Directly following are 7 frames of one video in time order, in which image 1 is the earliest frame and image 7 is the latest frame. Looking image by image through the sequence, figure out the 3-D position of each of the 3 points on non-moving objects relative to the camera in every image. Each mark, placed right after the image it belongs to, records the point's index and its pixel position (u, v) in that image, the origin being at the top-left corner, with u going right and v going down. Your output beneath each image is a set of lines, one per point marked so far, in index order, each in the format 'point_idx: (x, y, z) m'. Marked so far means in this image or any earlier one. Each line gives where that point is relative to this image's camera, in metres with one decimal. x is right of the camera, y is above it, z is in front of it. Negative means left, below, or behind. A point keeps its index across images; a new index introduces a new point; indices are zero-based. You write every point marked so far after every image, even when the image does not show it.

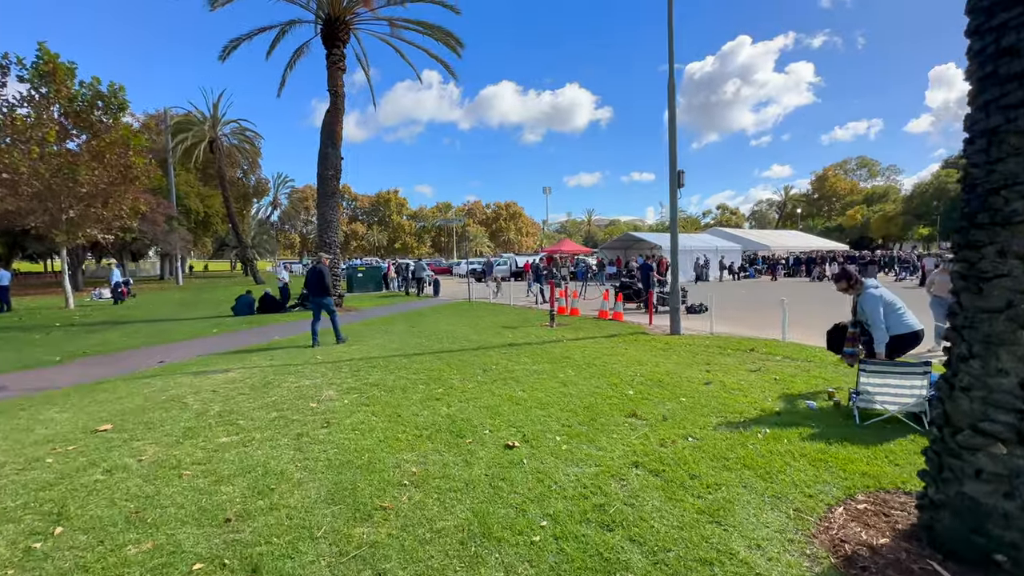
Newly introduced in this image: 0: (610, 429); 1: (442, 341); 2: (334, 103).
0: (+1.1, -1.6, +5.0) m
1: (-1.7, -1.3, +10.7) m
2: (-7.3, +7.5, +18.1) m
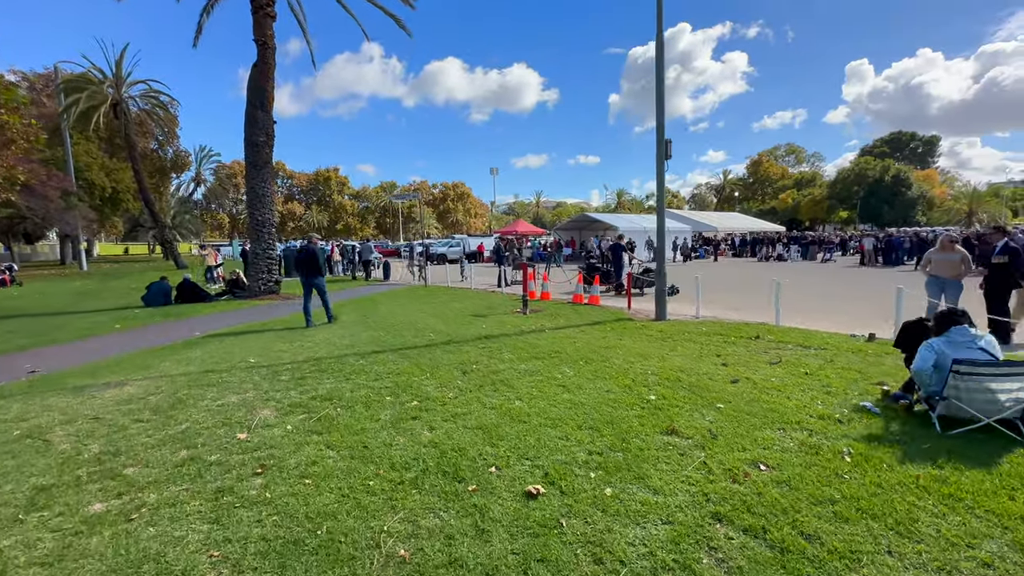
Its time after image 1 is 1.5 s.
0: (+1.2, -1.5, +3.8) m
1: (-2.2, -1.0, +9.1) m
2: (-8.7, +8.0, +15.5) m
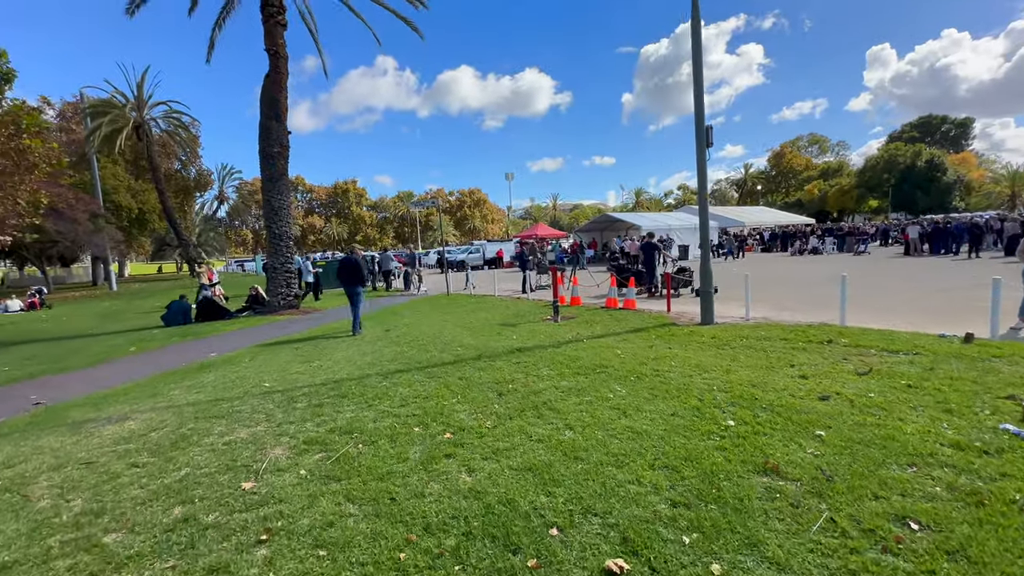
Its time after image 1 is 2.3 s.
0: (+1.7, -1.5, +3.0) m
1: (-1.6, -1.2, +8.4) m
2: (-8.1, +7.5, +15.1) m
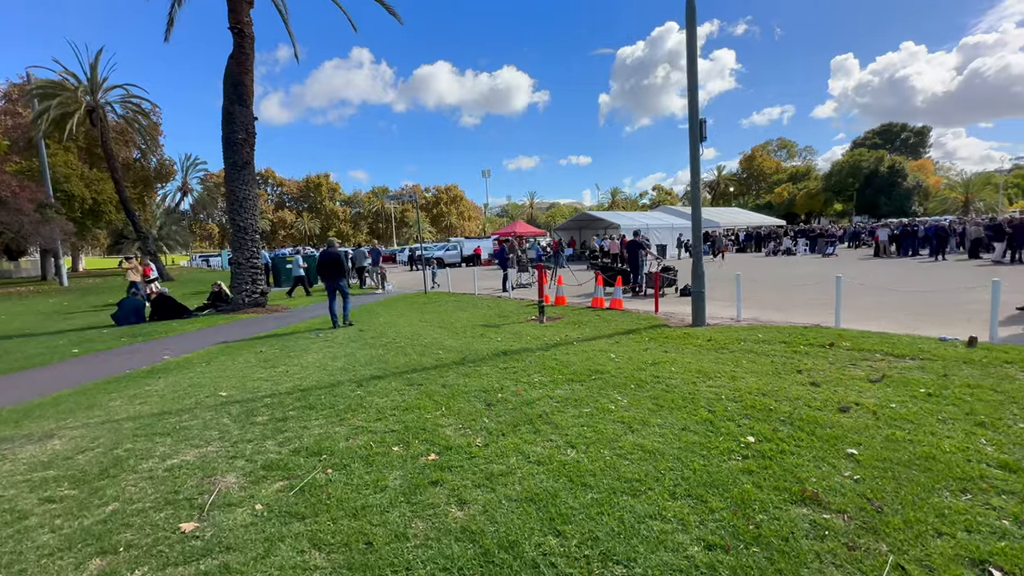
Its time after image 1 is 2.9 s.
0: (+1.7, -1.5, +2.5) m
1: (-1.8, -1.1, +7.8) m
2: (-8.6, +7.6, +14.1) m
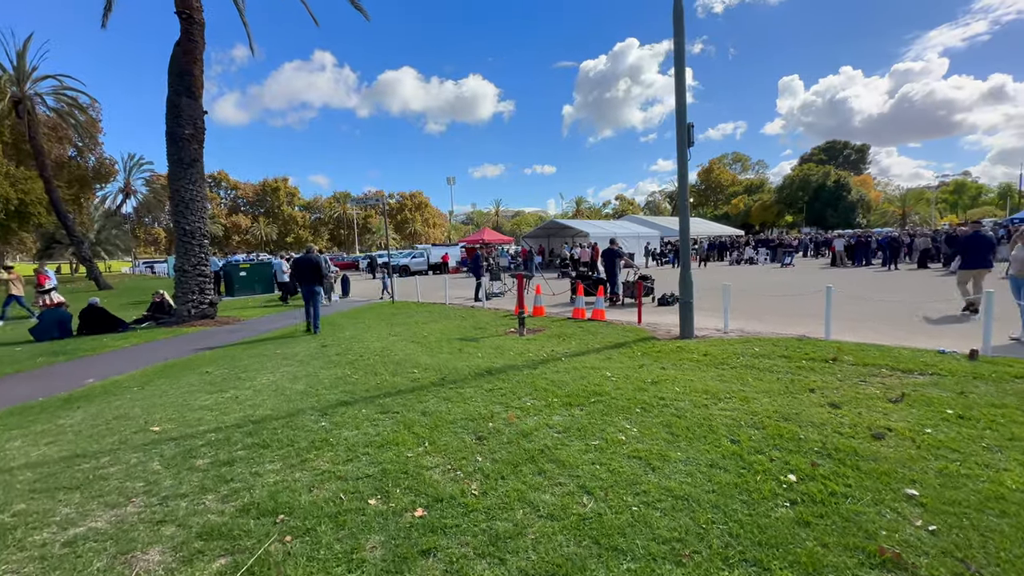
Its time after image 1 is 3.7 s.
0: (+1.9, -1.6, +2.0) m
1: (-2.1, -1.3, +6.9) m
2: (-9.4, +7.3, +12.8) m
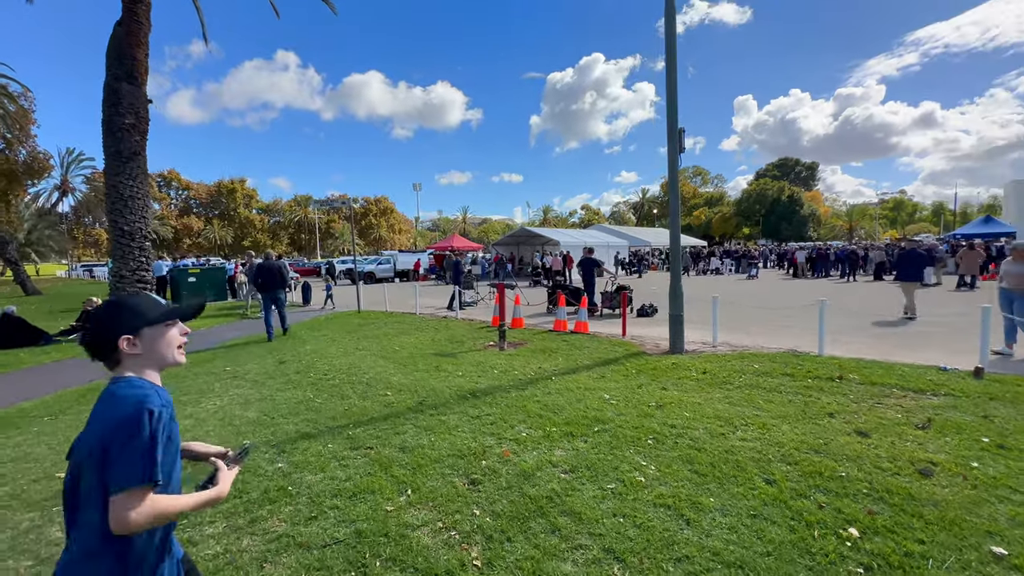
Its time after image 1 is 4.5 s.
0: (+2.0, -1.7, +1.4) m
1: (-2.3, -1.5, +6.1) m
2: (-9.9, +7.1, +11.6) m
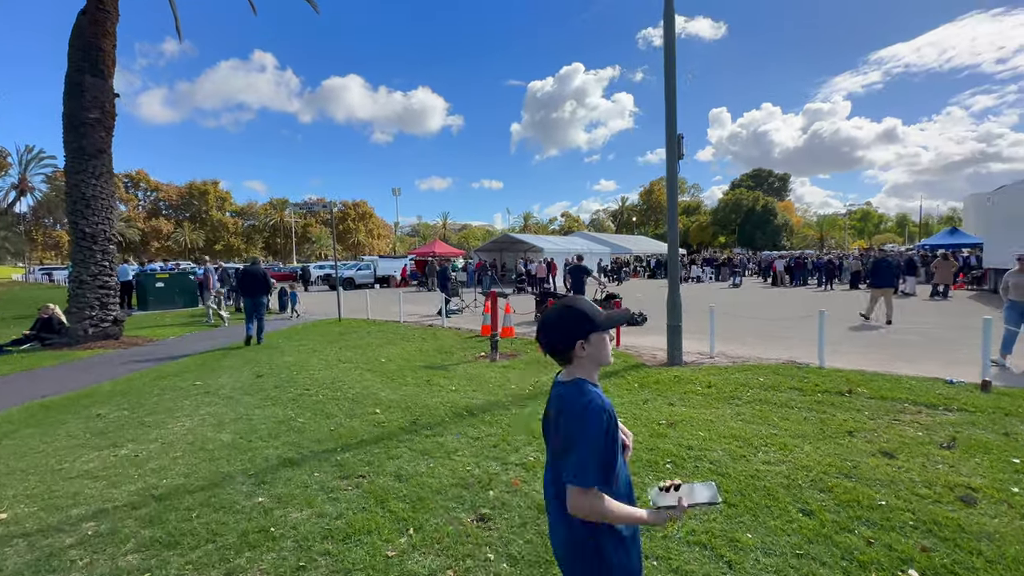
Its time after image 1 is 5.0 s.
0: (+2.2, -1.8, +1.1) m
1: (-2.3, -1.6, +5.6) m
2: (-10.1, +6.9, +10.8) m
